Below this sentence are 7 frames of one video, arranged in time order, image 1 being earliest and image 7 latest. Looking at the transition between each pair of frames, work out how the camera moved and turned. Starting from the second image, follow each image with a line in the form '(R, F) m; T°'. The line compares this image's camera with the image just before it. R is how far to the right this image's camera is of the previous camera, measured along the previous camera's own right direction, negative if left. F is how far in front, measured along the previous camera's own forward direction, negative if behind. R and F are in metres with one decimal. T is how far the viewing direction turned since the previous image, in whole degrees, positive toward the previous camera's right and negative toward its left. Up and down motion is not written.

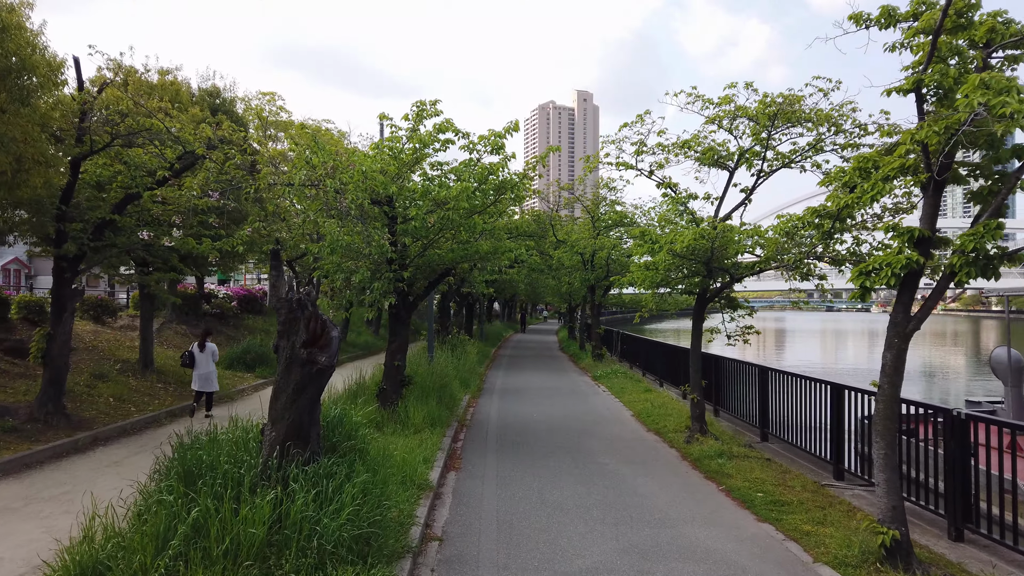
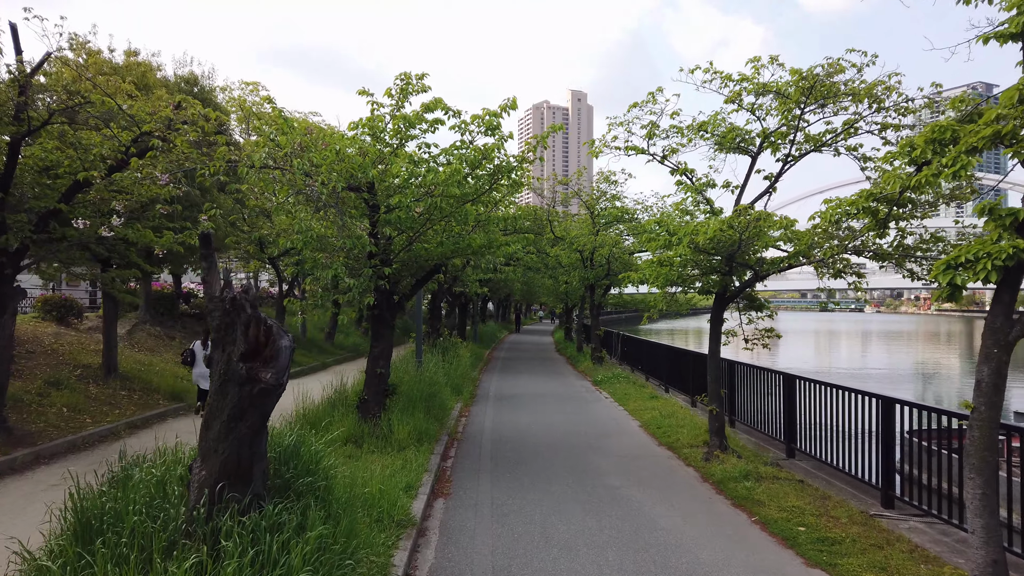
(0.0, +0.9) m; 0°
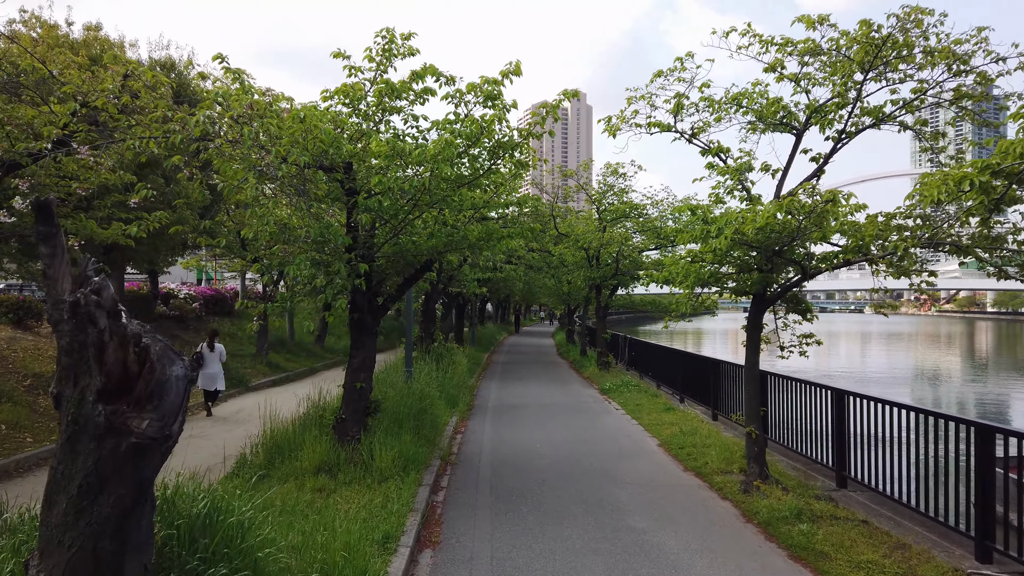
(0.0, +1.1) m; 0°
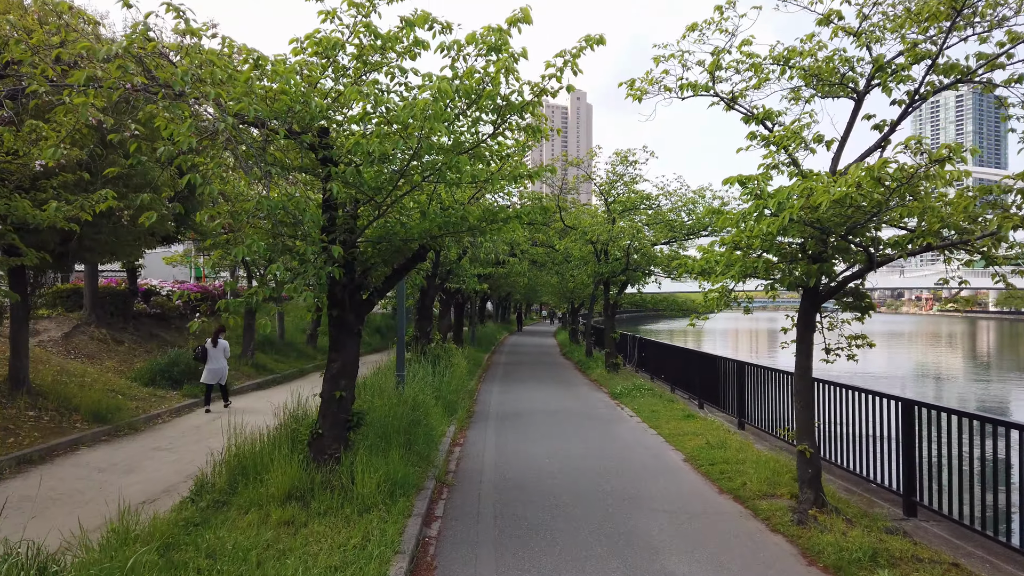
(-0.1, +1.0) m; 0°
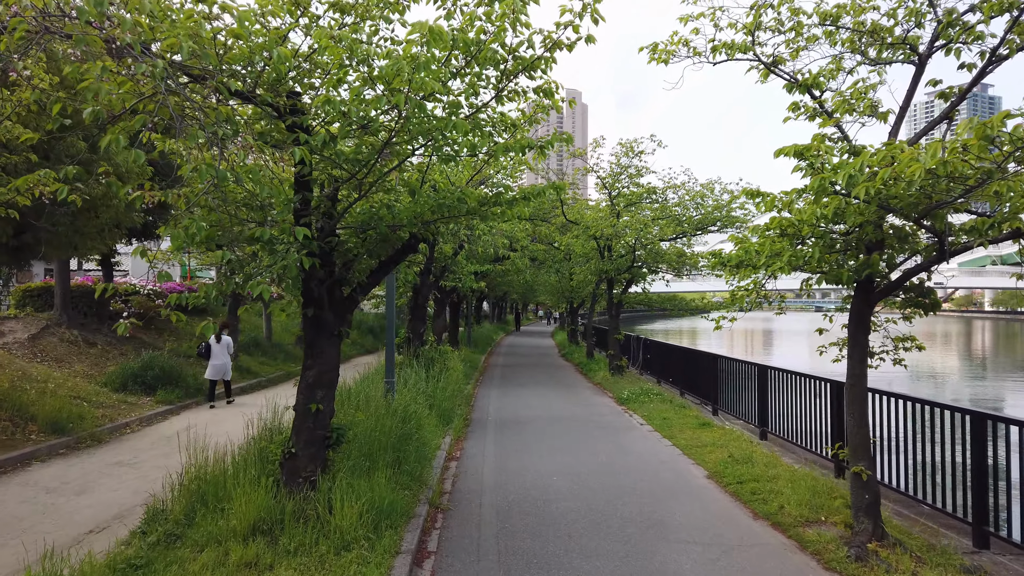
(-0.1, +0.8) m; 0°
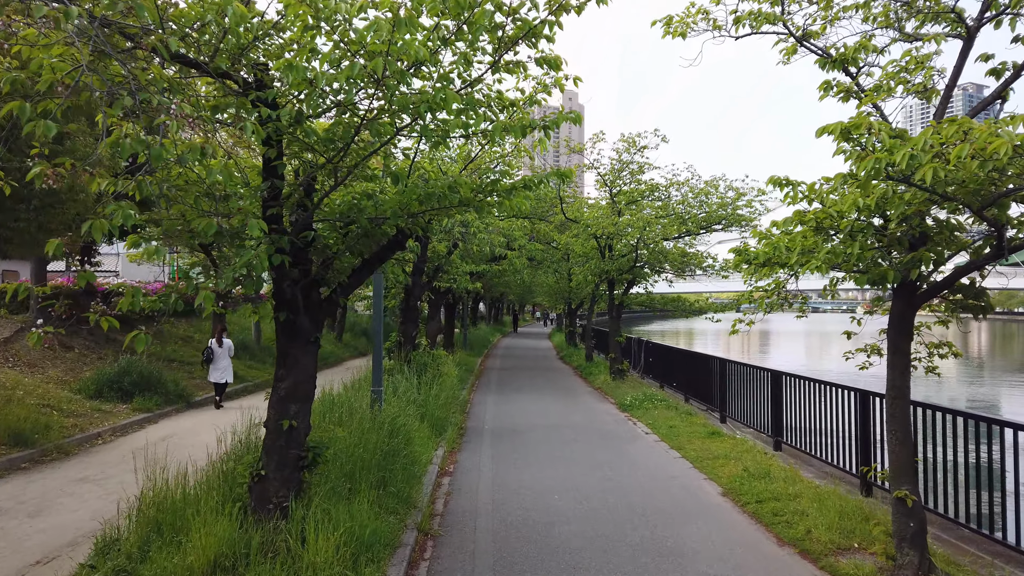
(0.0, +0.5) m; 0°
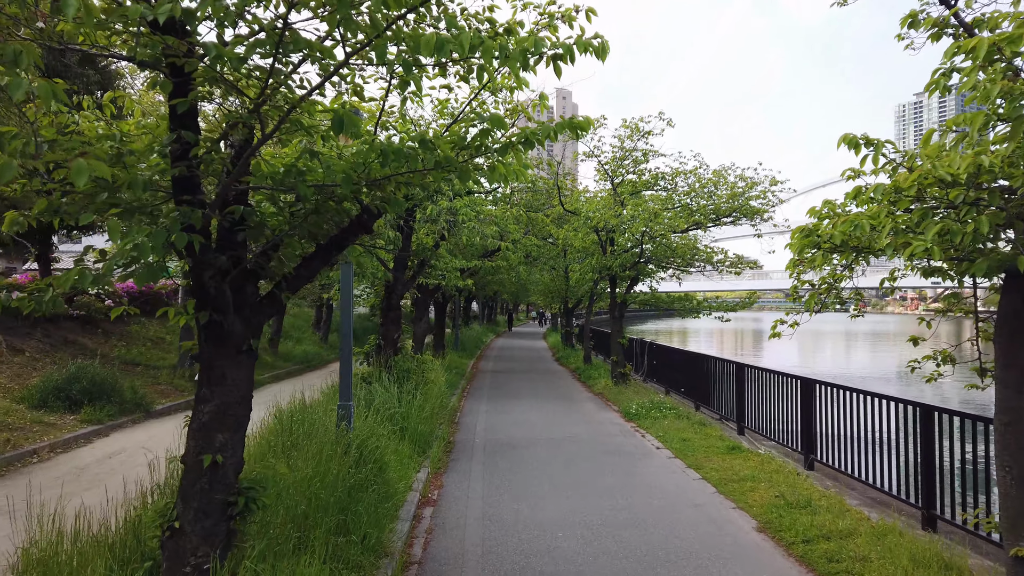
(0.0, +1.0) m; 0°
